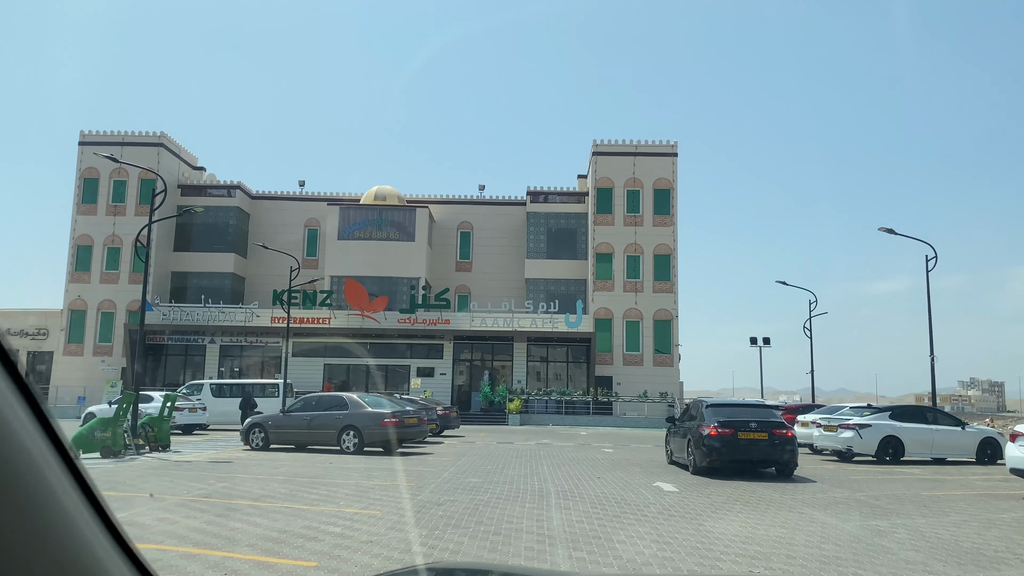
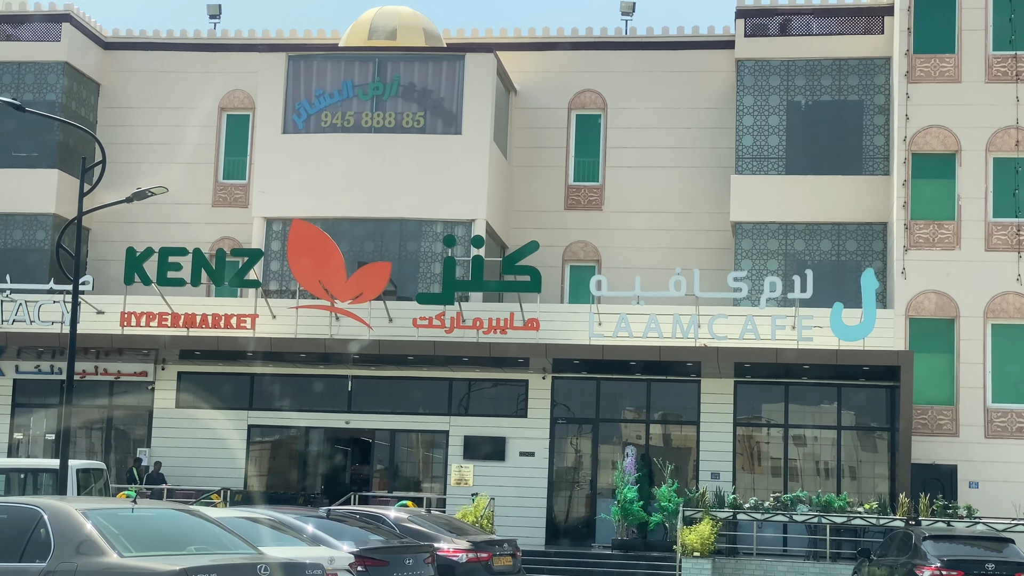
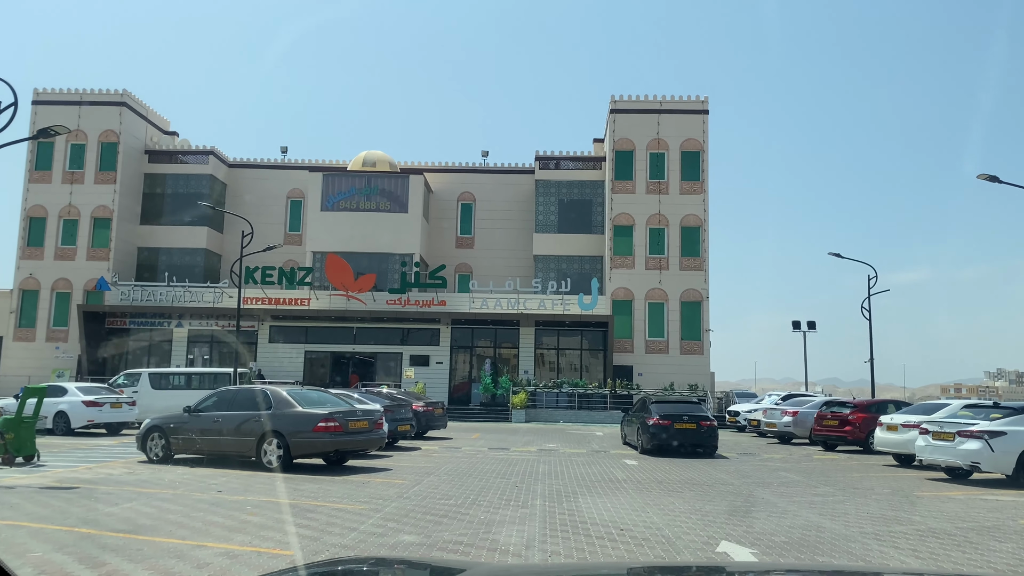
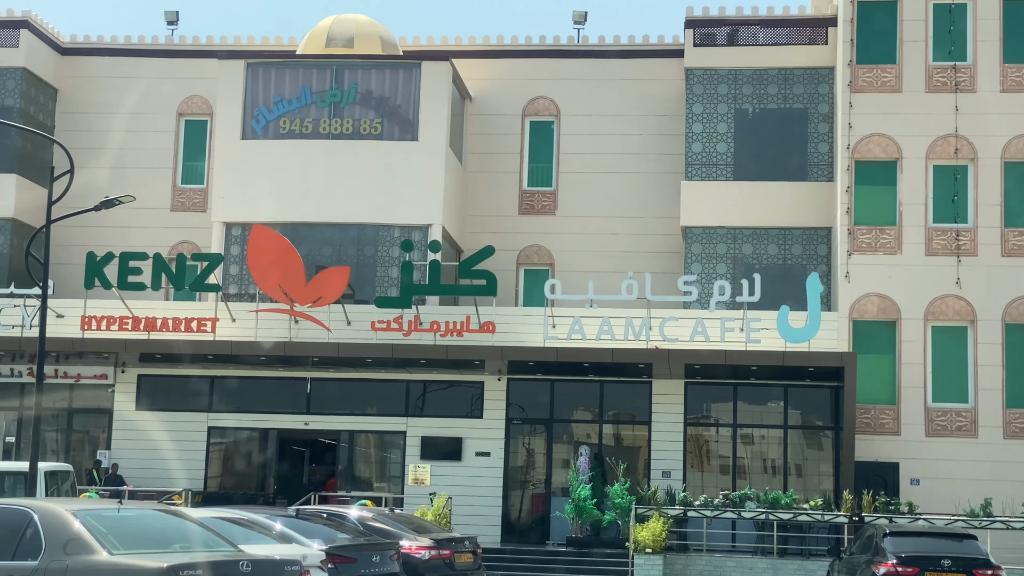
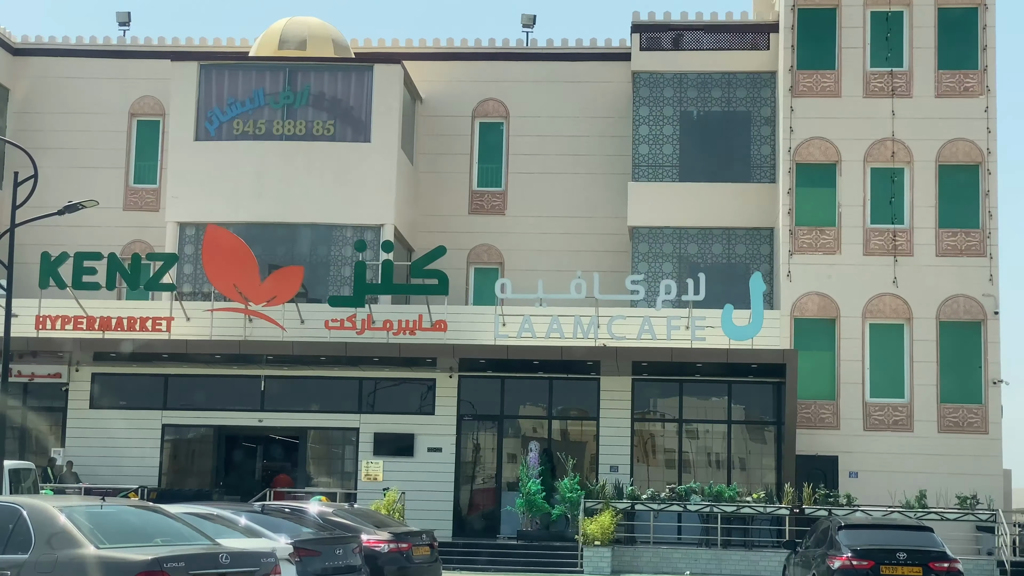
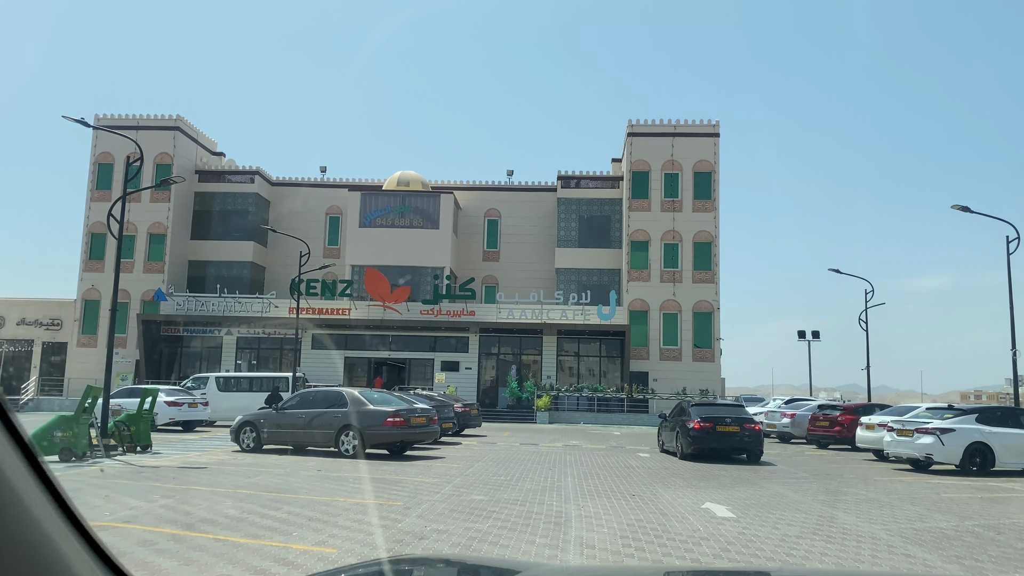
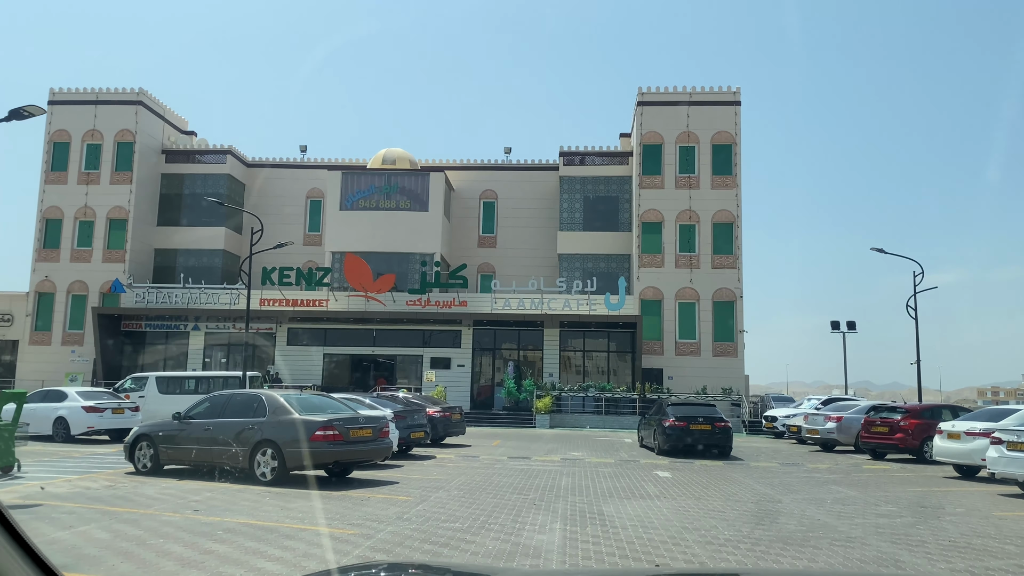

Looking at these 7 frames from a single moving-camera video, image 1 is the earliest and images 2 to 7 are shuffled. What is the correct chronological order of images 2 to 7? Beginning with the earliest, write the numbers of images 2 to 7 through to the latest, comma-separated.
6, 3, 7, 5, 4, 2
